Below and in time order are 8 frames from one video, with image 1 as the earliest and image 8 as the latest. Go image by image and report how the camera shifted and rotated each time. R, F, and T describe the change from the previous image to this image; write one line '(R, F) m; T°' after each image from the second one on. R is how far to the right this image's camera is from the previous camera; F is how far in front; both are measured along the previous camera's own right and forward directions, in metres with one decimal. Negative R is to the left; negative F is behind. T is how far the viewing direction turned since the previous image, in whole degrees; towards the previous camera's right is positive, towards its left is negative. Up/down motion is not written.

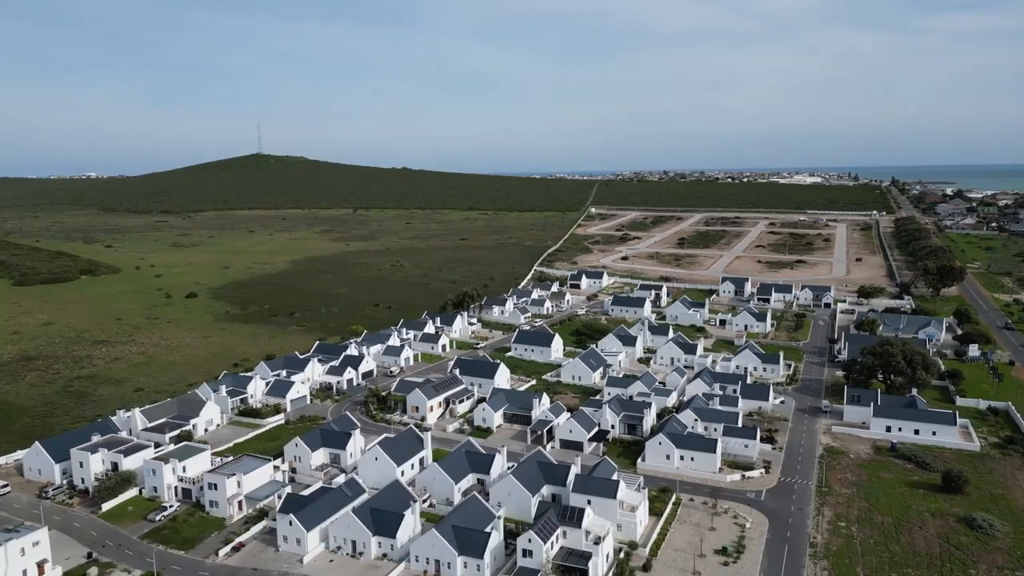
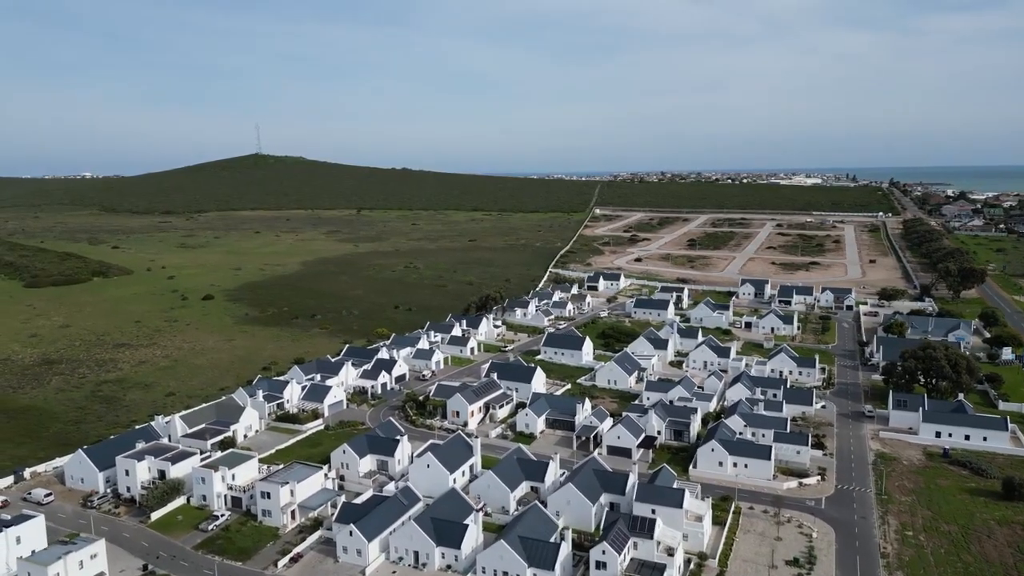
(-2.7, +0.7) m; 0°
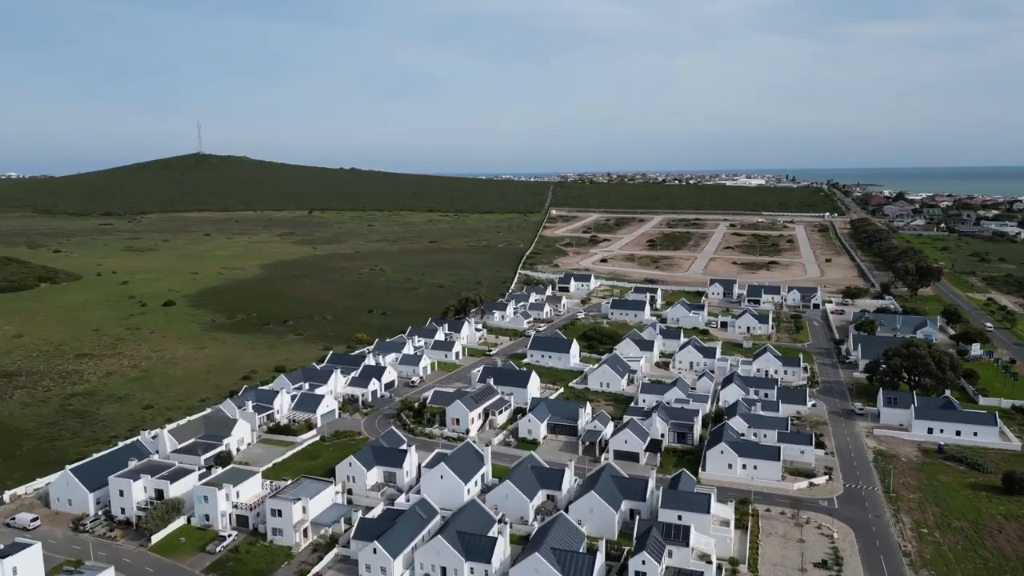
(-3.0, +0.9) m; +4°
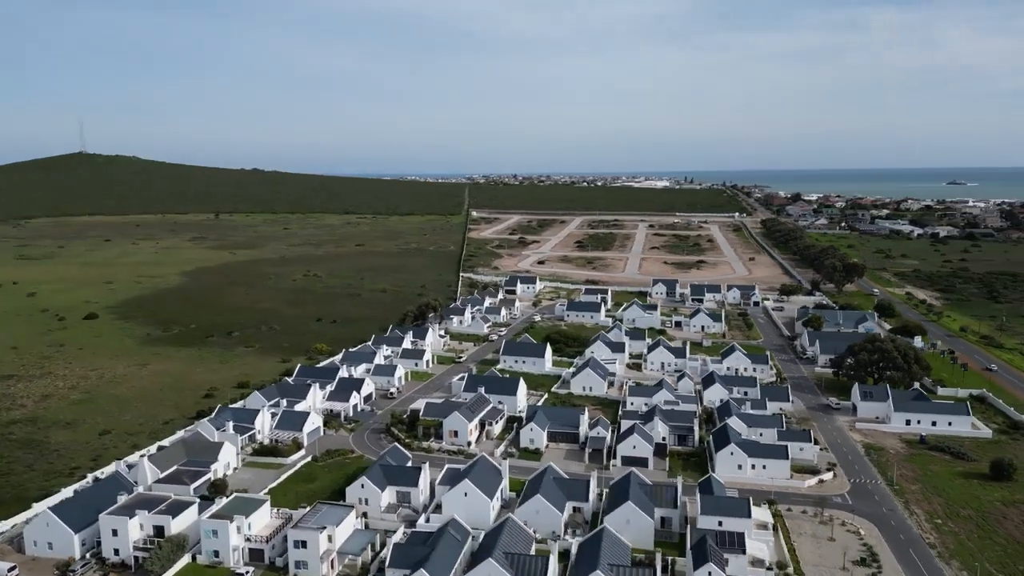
(-5.1, +1.6) m; +7°
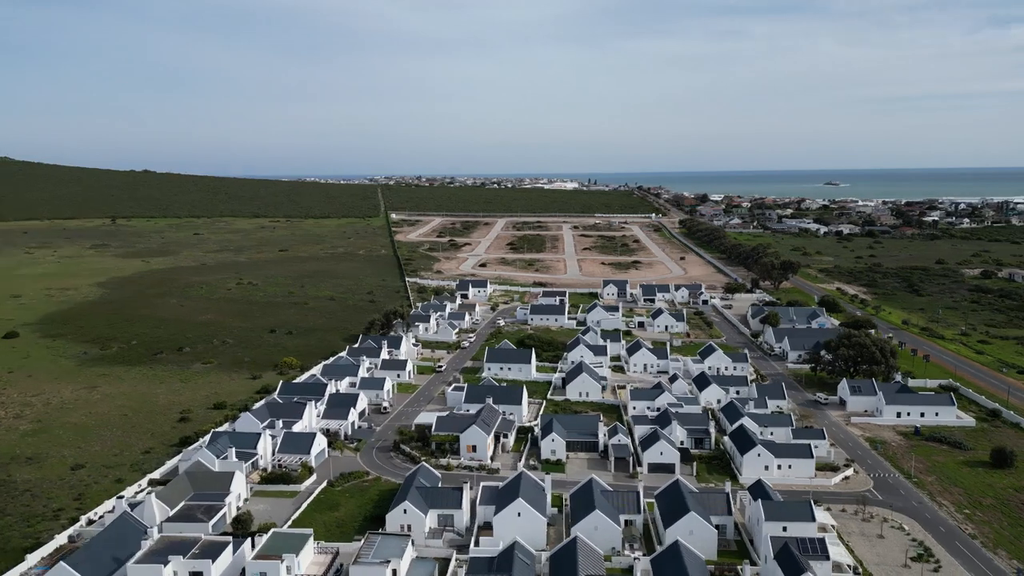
(-6.1, +1.8) m; +7°
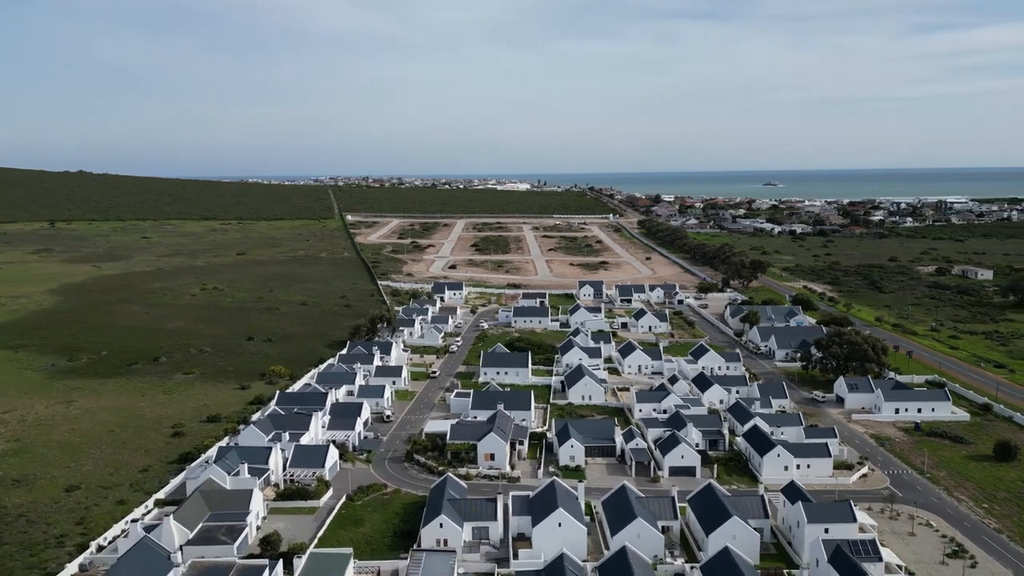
(-3.7, +0.9) m; +4°
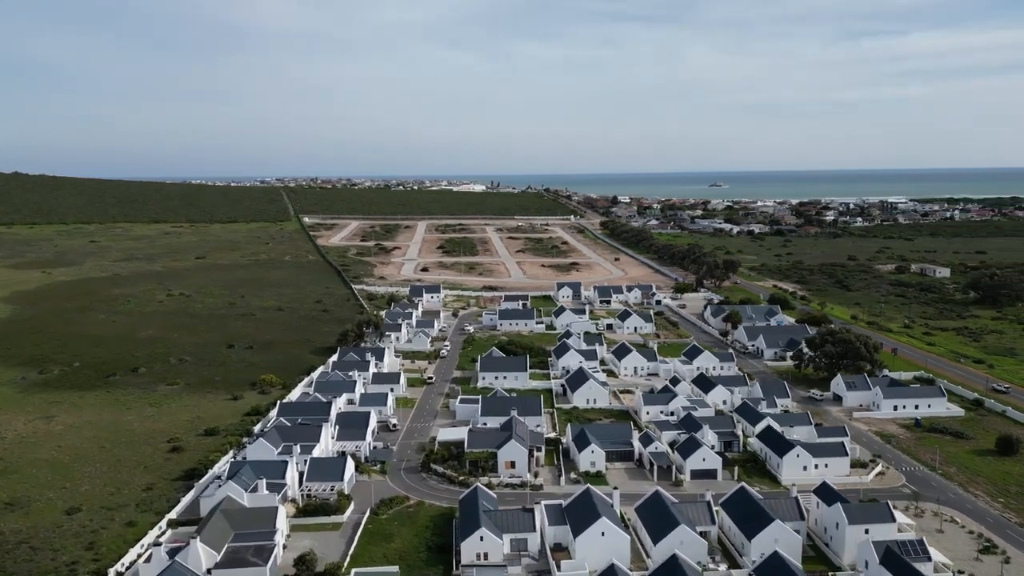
(-3.6, +0.8) m; +4°
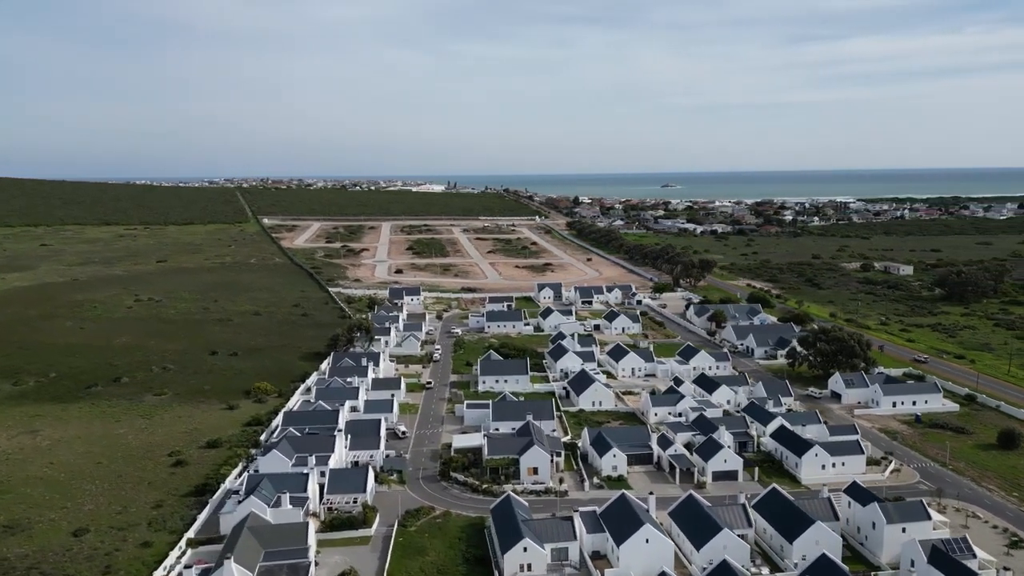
(-3.4, +0.7) m; +3°
